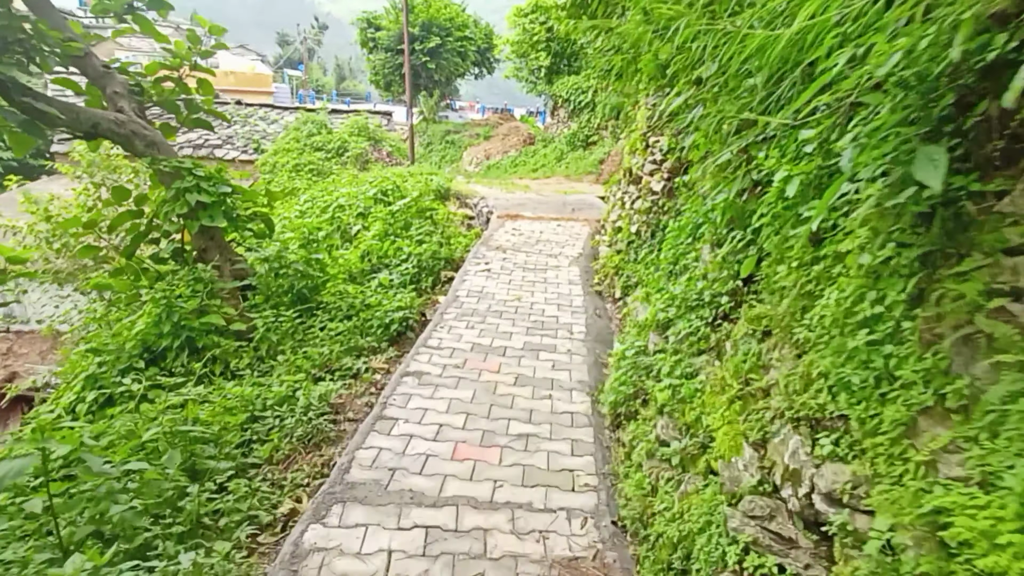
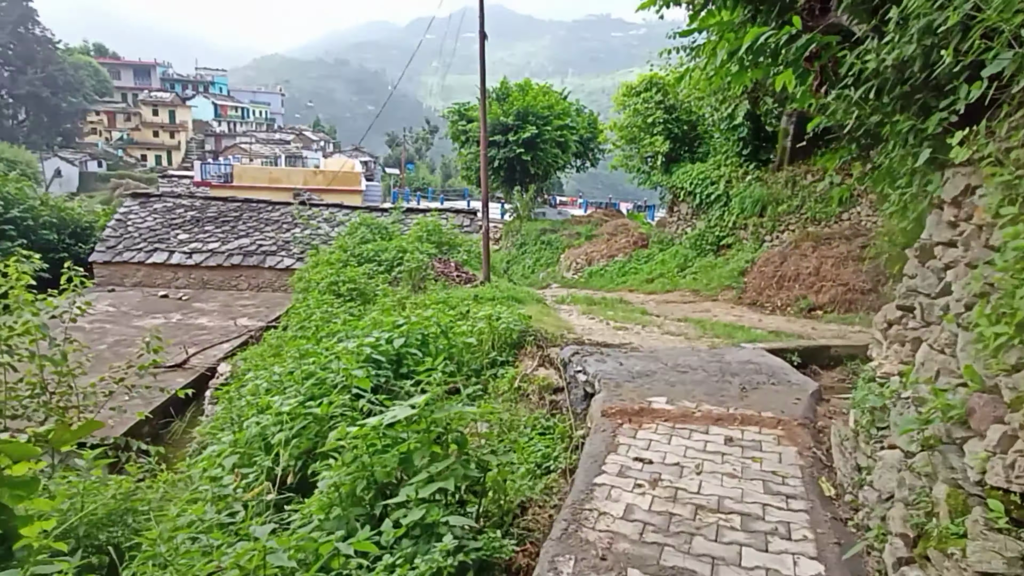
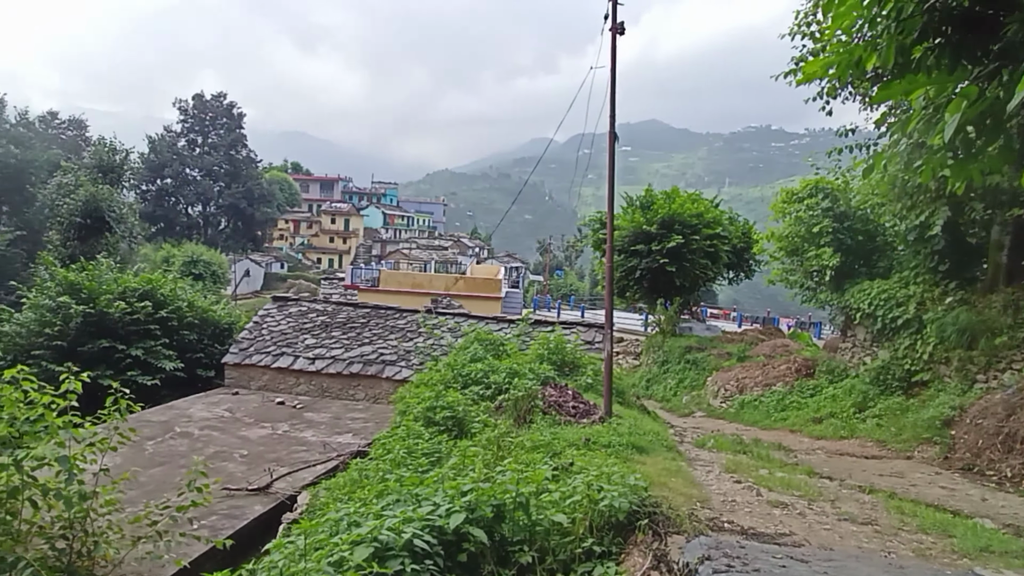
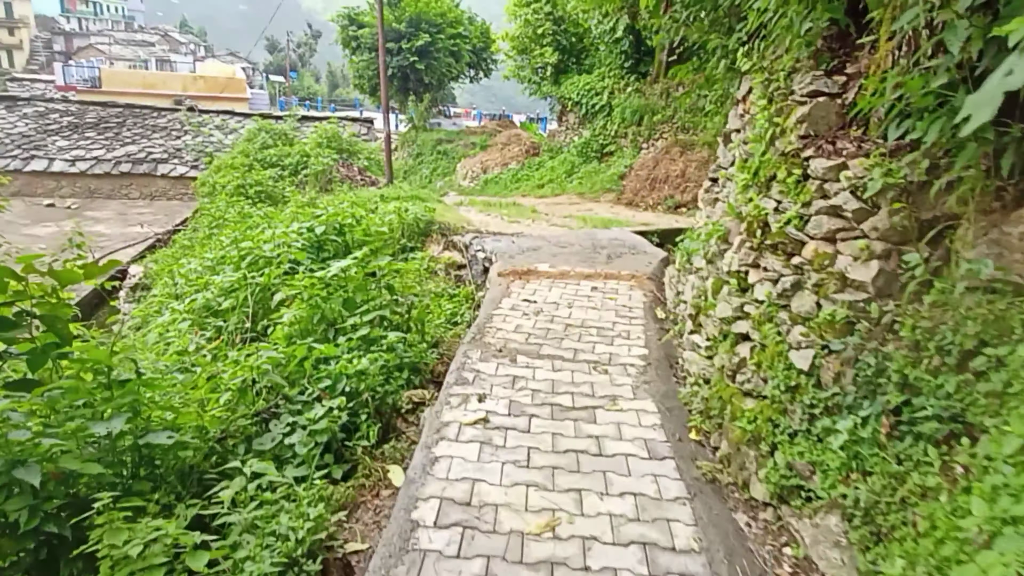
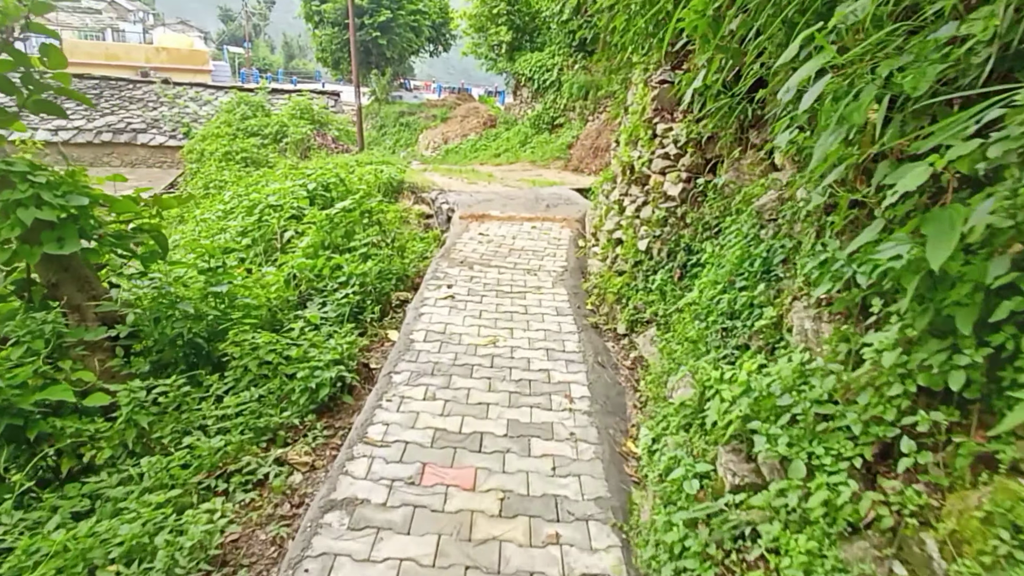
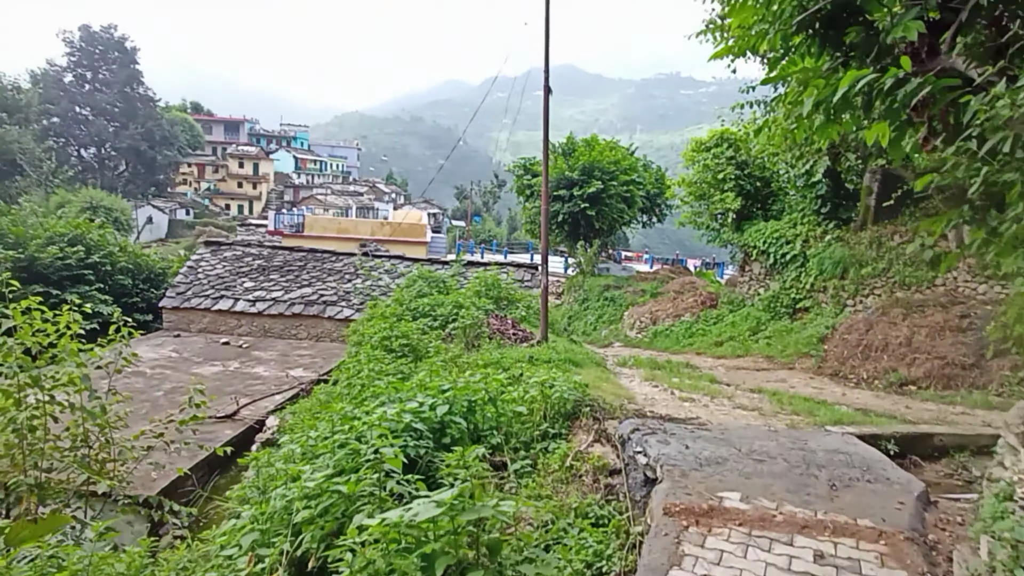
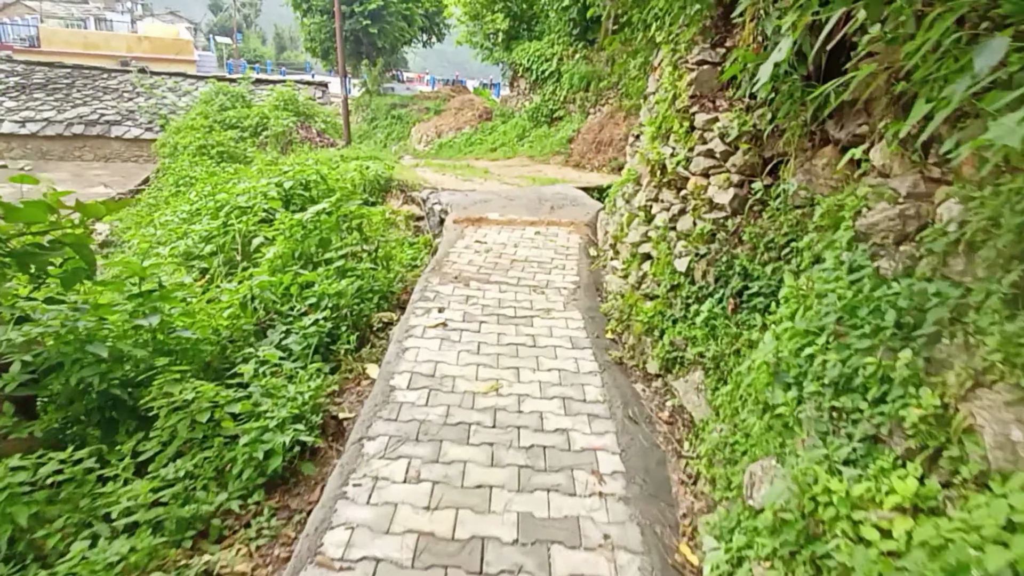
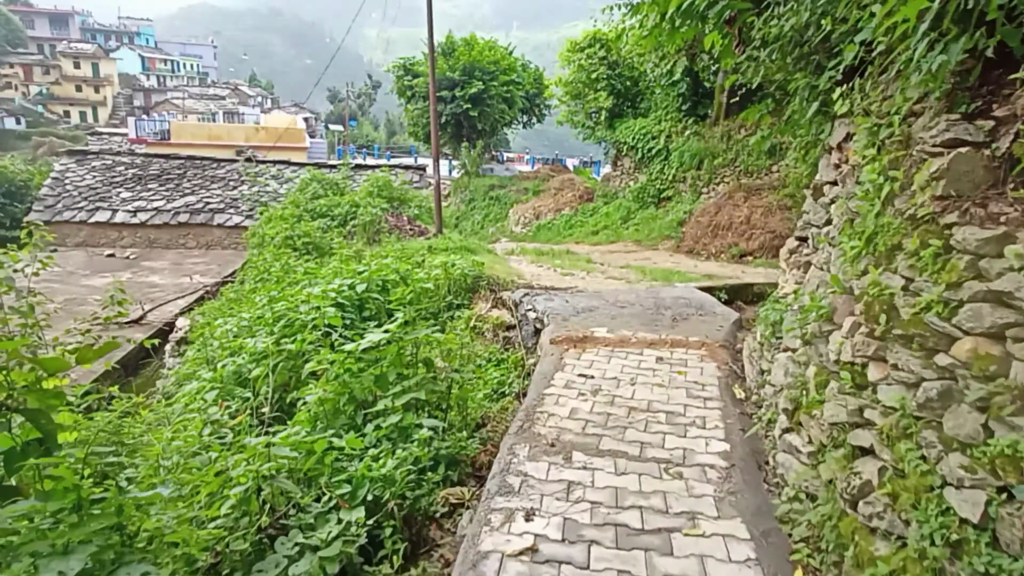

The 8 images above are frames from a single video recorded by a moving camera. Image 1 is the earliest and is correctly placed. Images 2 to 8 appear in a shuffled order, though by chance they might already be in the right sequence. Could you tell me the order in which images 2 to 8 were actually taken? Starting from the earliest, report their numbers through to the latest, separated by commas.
5, 7, 4, 8, 2, 6, 3
